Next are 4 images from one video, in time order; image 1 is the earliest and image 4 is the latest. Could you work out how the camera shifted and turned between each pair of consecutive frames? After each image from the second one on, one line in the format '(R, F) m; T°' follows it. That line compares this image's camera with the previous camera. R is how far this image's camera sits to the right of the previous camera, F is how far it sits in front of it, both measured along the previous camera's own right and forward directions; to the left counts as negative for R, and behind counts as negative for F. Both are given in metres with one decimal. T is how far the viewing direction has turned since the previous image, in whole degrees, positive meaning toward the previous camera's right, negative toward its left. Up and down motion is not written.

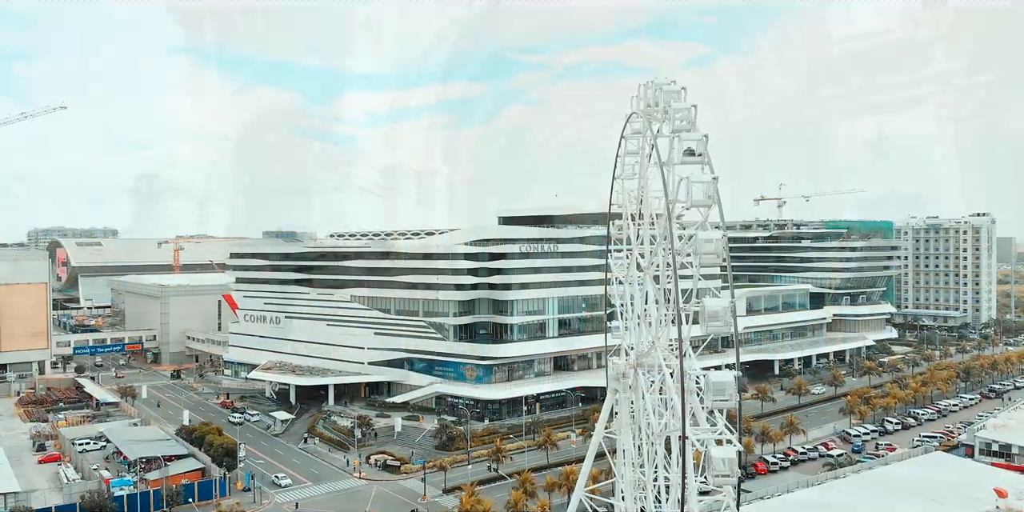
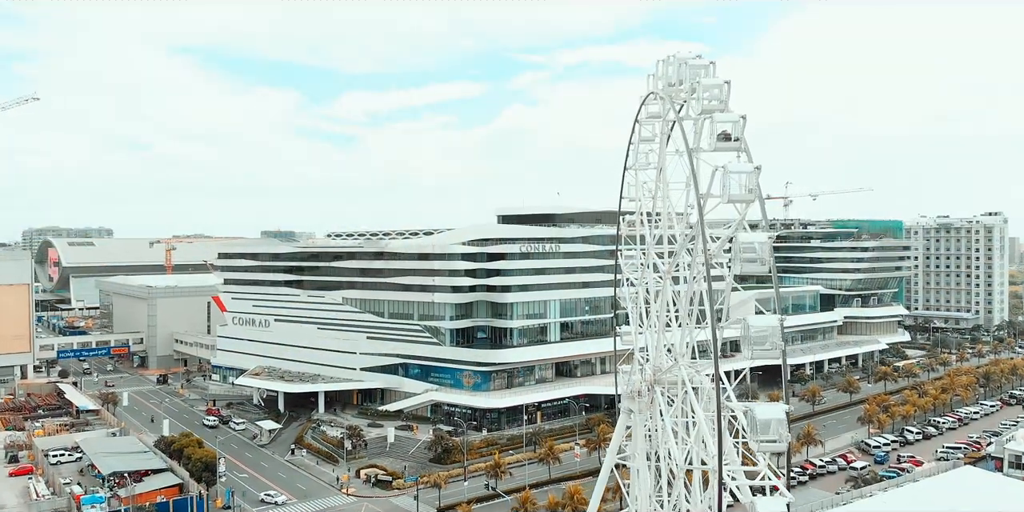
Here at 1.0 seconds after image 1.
(0.0, +2.5) m; 0°
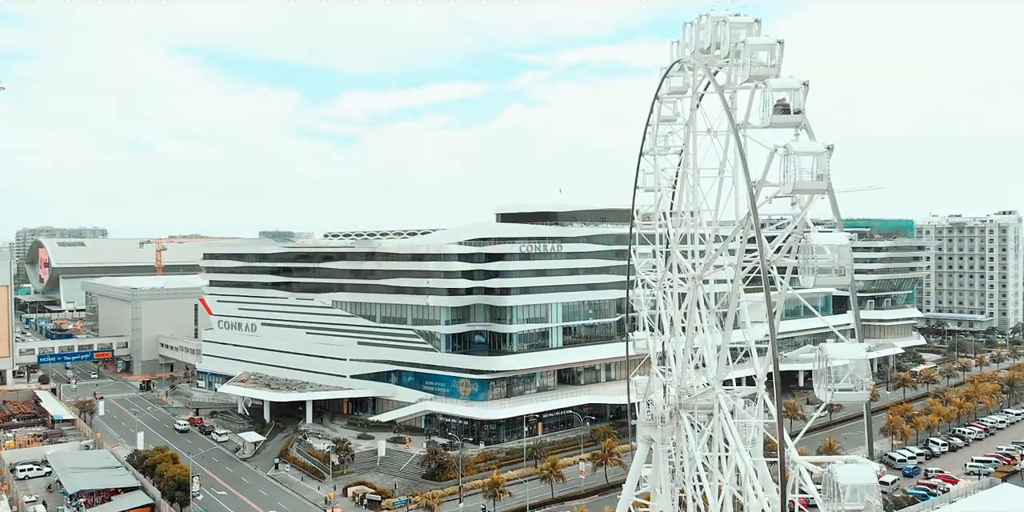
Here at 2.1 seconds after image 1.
(0.0, +2.8) m; 0°
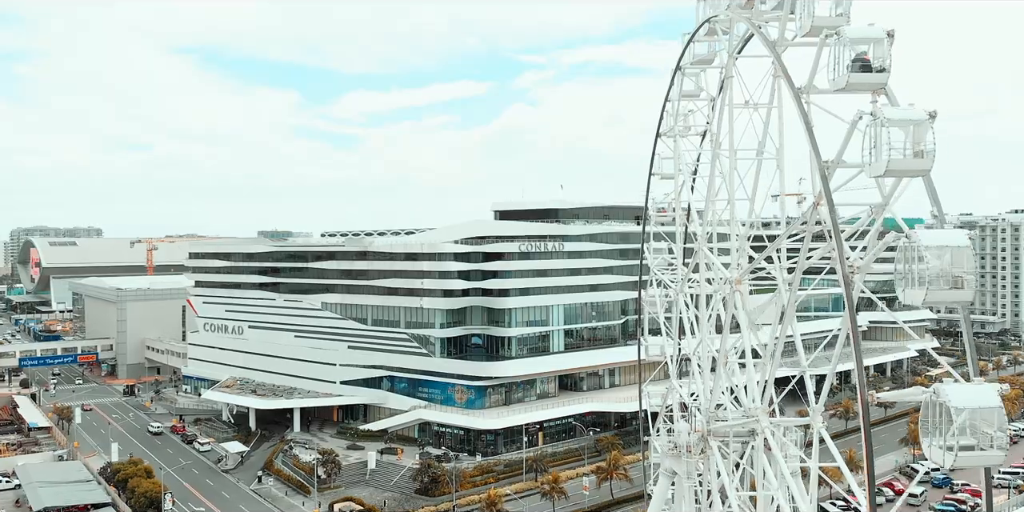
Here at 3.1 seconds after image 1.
(+0.1, +2.4) m; 0°
